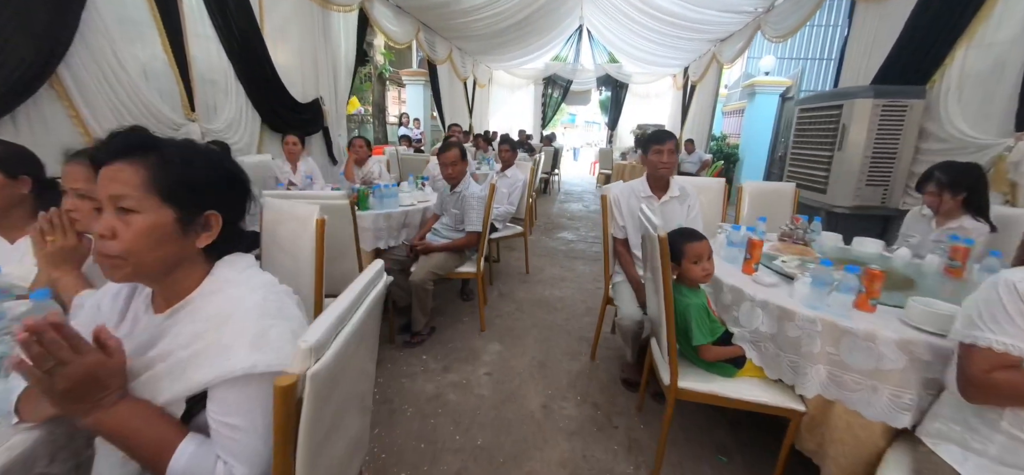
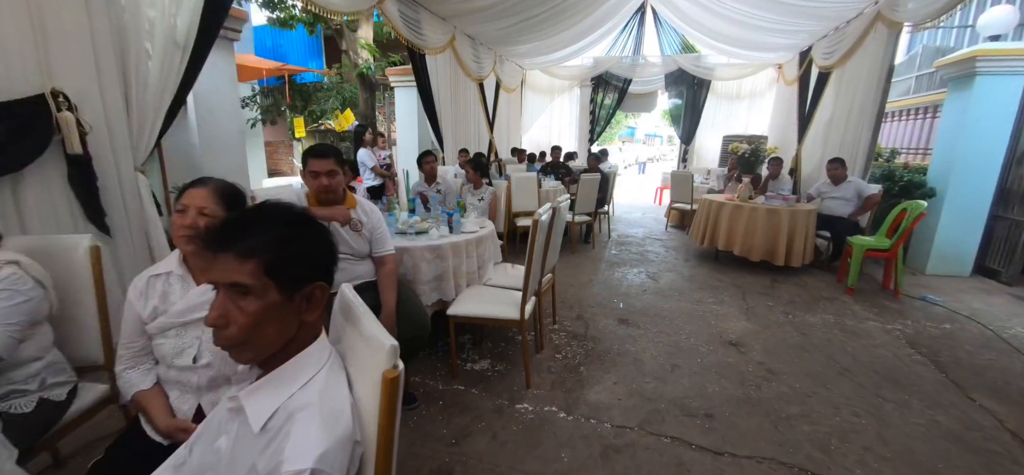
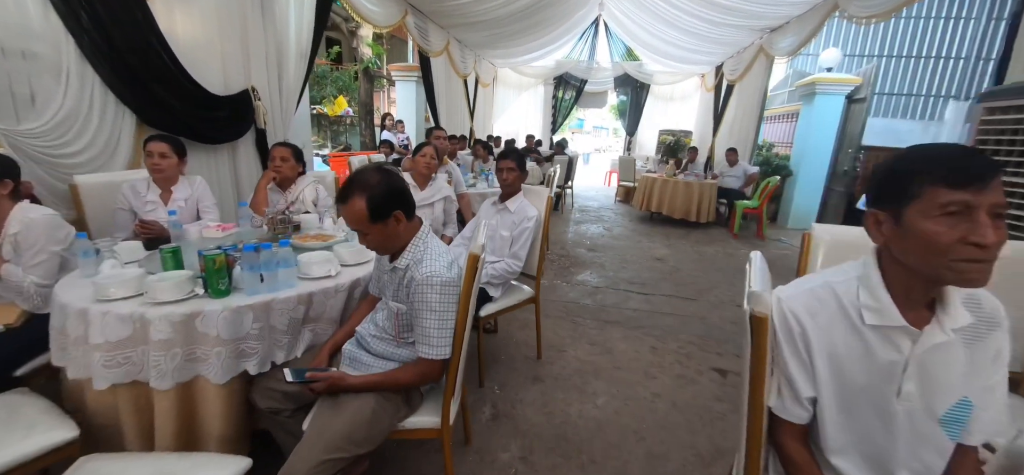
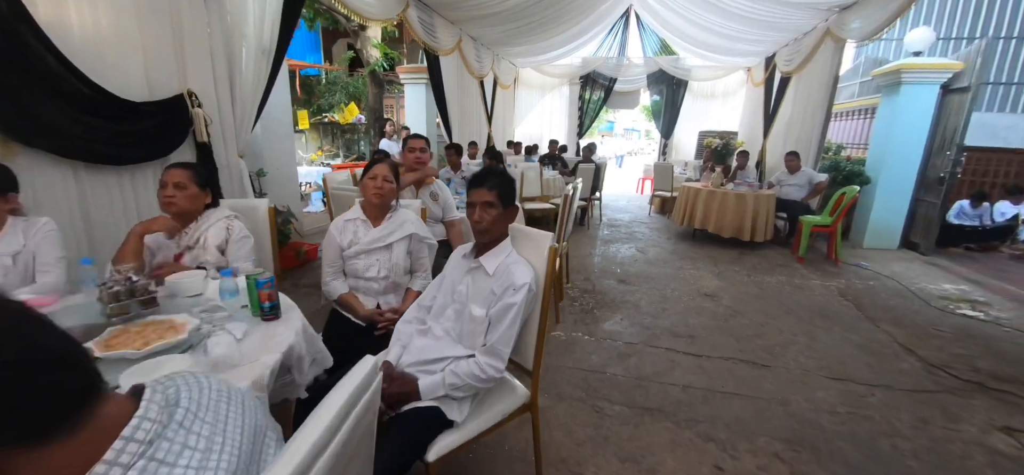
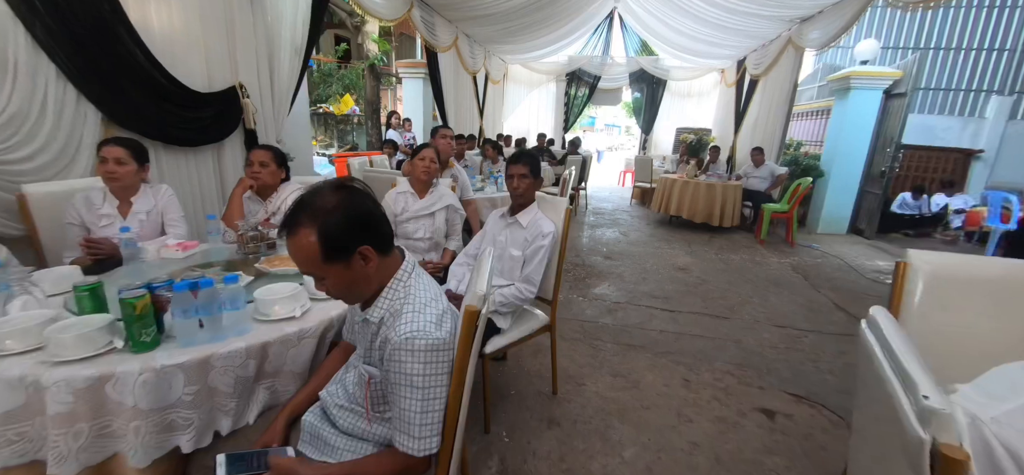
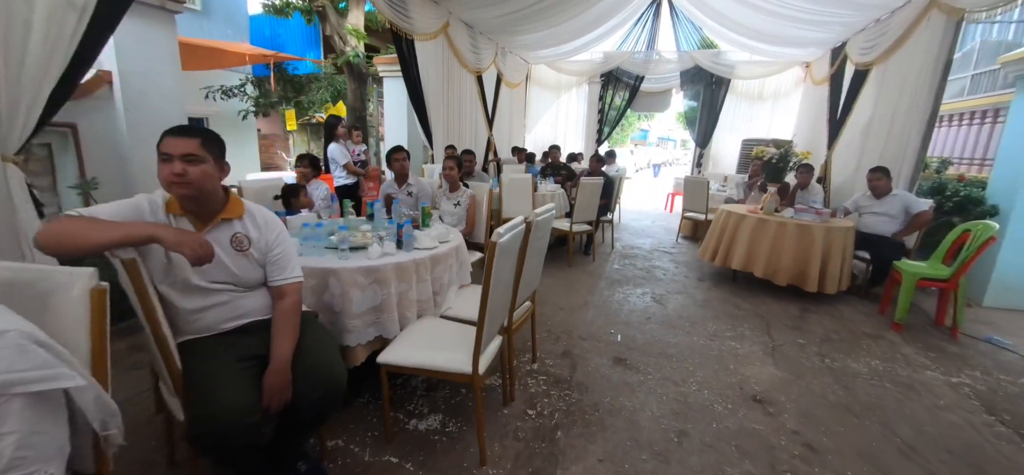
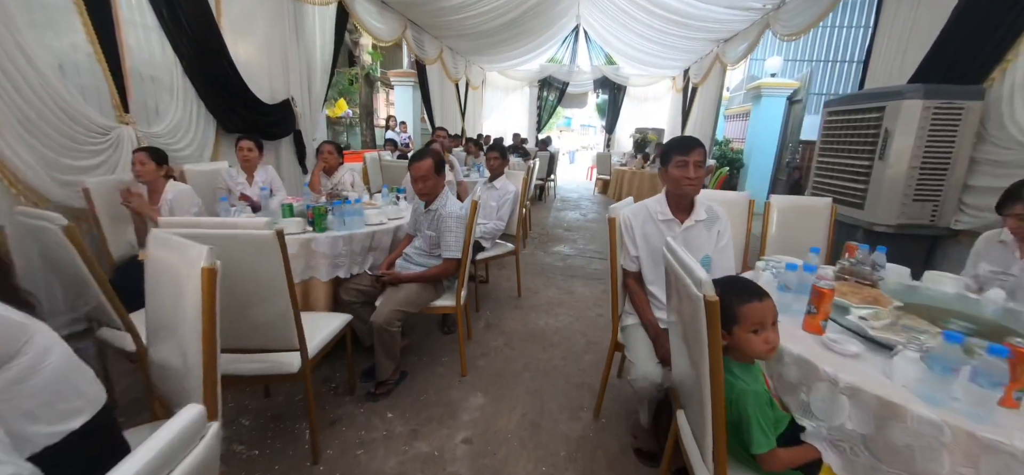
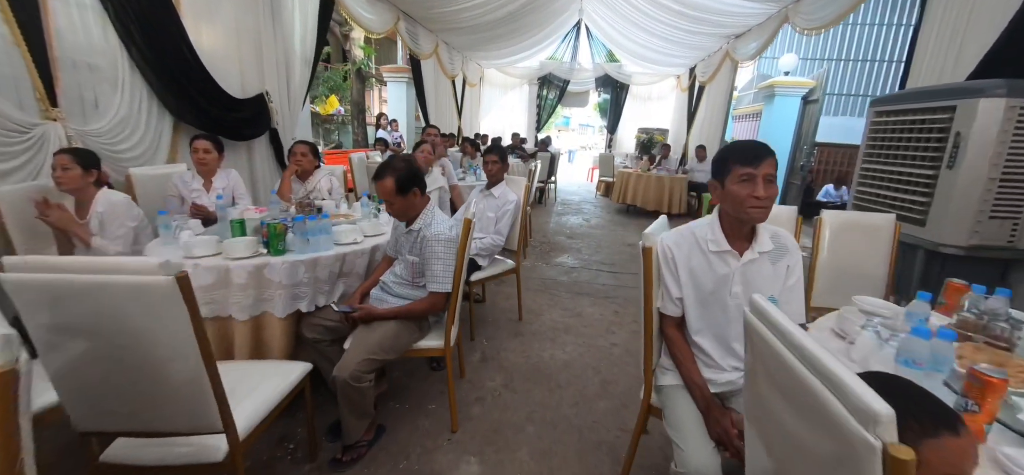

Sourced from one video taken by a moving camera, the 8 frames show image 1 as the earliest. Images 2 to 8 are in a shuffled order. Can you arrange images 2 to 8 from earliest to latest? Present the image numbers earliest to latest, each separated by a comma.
7, 8, 3, 5, 4, 2, 6
